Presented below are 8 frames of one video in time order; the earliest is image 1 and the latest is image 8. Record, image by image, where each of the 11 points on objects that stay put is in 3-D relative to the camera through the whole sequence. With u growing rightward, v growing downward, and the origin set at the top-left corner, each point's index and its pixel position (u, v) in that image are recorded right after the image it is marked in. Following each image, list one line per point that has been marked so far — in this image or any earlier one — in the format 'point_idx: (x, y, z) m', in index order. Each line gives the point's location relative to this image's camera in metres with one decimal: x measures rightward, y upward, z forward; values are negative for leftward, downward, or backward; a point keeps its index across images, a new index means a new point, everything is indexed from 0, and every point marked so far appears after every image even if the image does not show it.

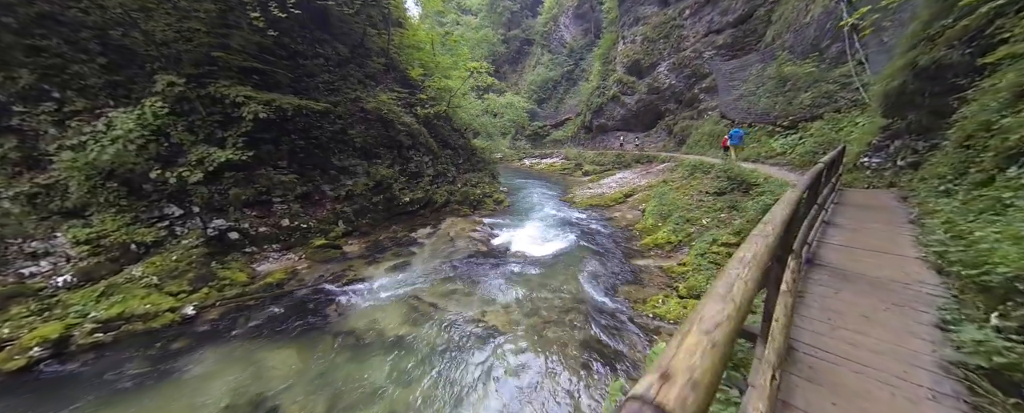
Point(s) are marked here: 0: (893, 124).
0: (+8.4, +1.8, +5.8) m
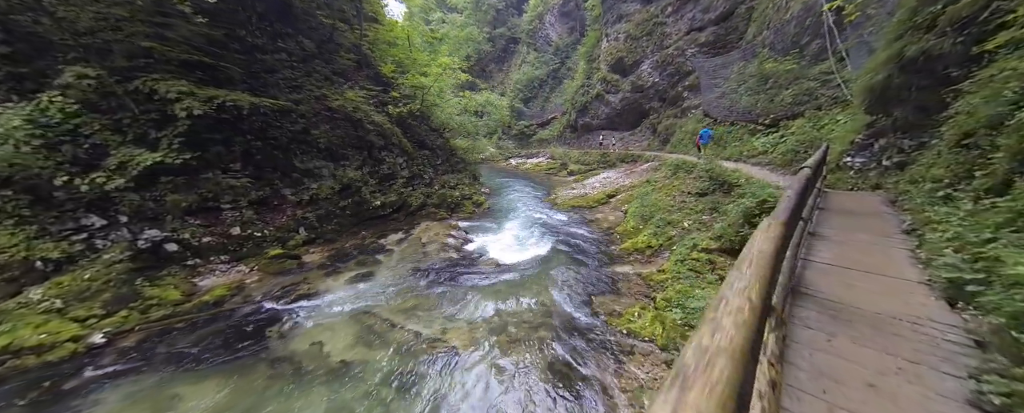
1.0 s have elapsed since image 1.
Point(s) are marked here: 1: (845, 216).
0: (+7.6, +1.7, +5.5) m
1: (+4.4, -0.2, +3.5) m
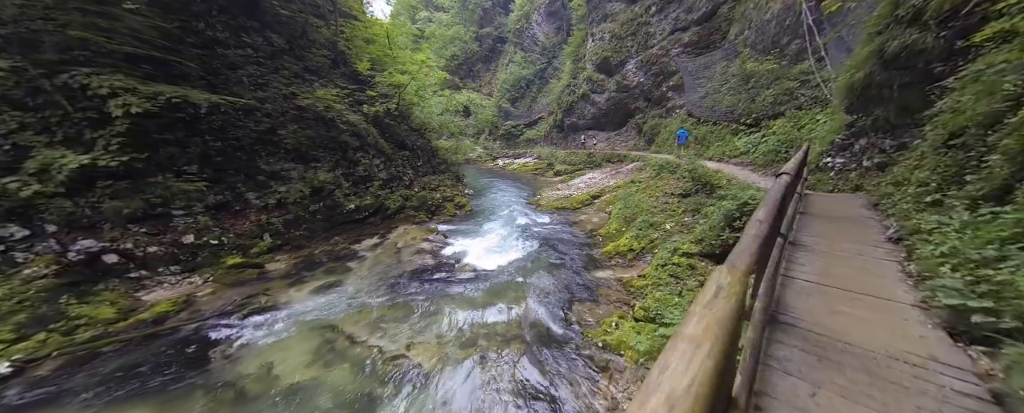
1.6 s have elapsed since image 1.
0: (+7.0, +1.7, +5.4) m
1: (+3.9, -0.2, +3.3) m
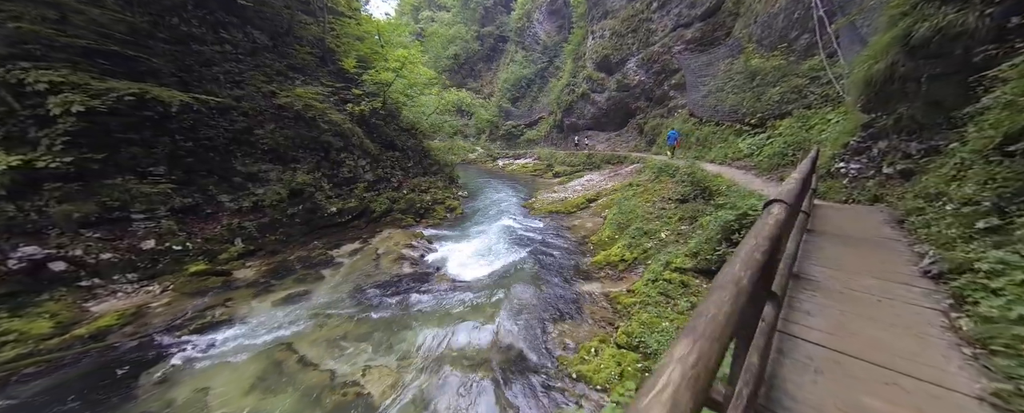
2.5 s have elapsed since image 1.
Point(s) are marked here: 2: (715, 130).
0: (+6.5, +1.5, +4.7) m
1: (+3.4, -0.4, +2.7) m
2: (+9.1, +3.4, +12.0) m
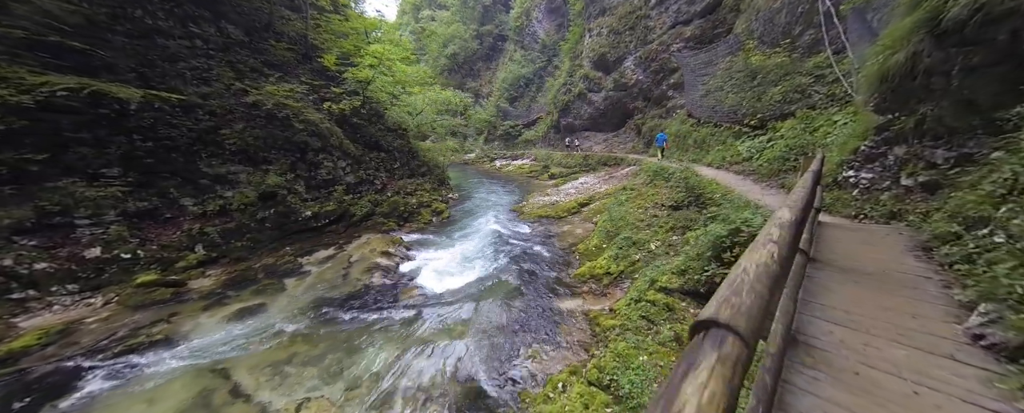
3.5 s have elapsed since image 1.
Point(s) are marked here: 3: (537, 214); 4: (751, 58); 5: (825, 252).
0: (+5.9, +1.3, +4.1) m
1: (+2.7, -0.6, +2.1) m
2: (+8.6, +3.2, +11.4) m
3: (+1.2, -0.4, +12.8) m
4: (+10.1, +6.2, +11.2) m
5: (+3.2, -0.4, +2.7) m
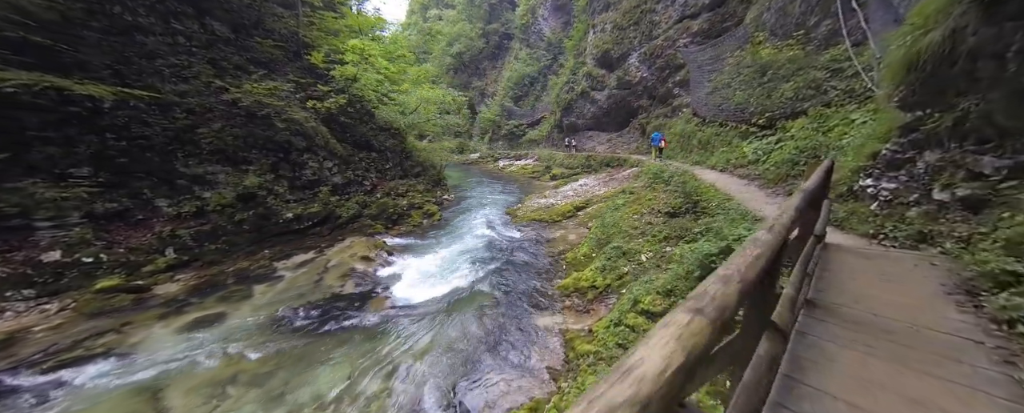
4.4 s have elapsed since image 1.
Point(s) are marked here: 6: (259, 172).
0: (+5.3, +1.1, +3.4) m
1: (+2.1, -0.8, +1.6) m
2: (+8.2, +3.0, +10.6) m
3: (+0.9, -0.5, +12.2) m
4: (+9.7, +6.0, +10.4) m
5: (+2.5, -0.6, +2.1) m
6: (-8.9, +1.2, +9.3) m
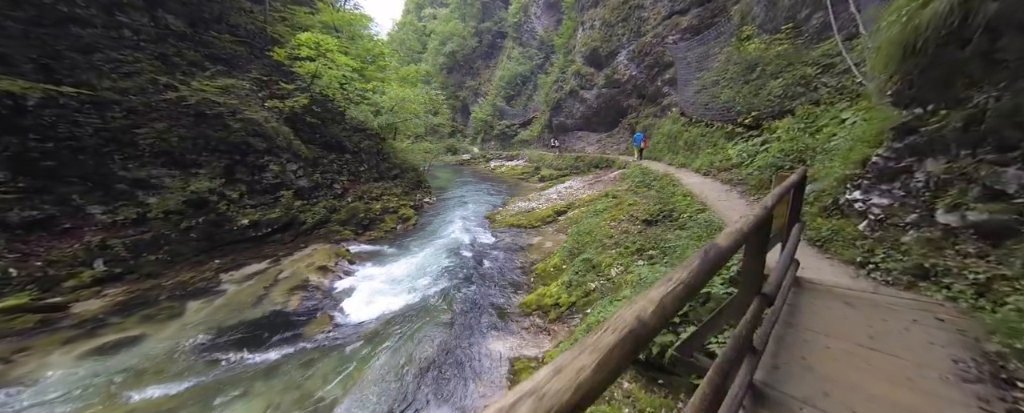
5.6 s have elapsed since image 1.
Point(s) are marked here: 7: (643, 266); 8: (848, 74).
0: (+4.4, +0.9, +2.8) m
1: (+1.1, -1.0, +0.9) m
2: (+7.2, +2.8, +10.0) m
3: (-0.1, -0.7, +11.6) m
4: (+8.8, +5.8, +9.8) m
5: (+1.6, -0.8, +1.5) m
6: (-9.8, +1.0, +8.7) m
7: (+2.3, -1.1, +4.8) m
8: (+7.7, +3.0, +6.1) m
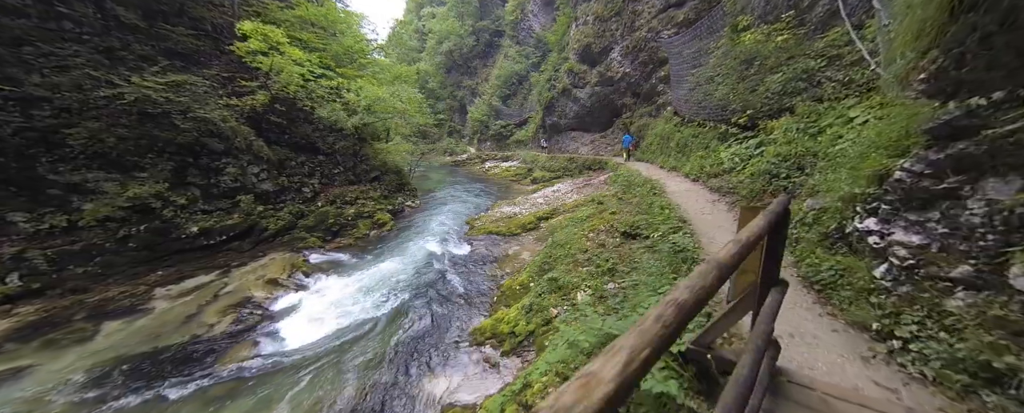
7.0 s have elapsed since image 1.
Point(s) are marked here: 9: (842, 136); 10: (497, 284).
0: (+3.5, +0.7, +2.0) m
1: (+0.2, -1.2, +0.2) m
2: (+6.4, +2.5, +9.2) m
3: (-0.9, -0.9, +10.9) m
4: (+7.9, +5.5, +9.0) m
5: (+0.7, -1.0, +0.8) m
6: (-10.7, +0.9, +8.0) m
7: (+1.4, -1.3, +4.0) m
8: (+6.8, +2.8, +5.3) m
9: (+5.3, +1.1, +4.3) m
10: (-0.4, -2.0, +6.8) m
